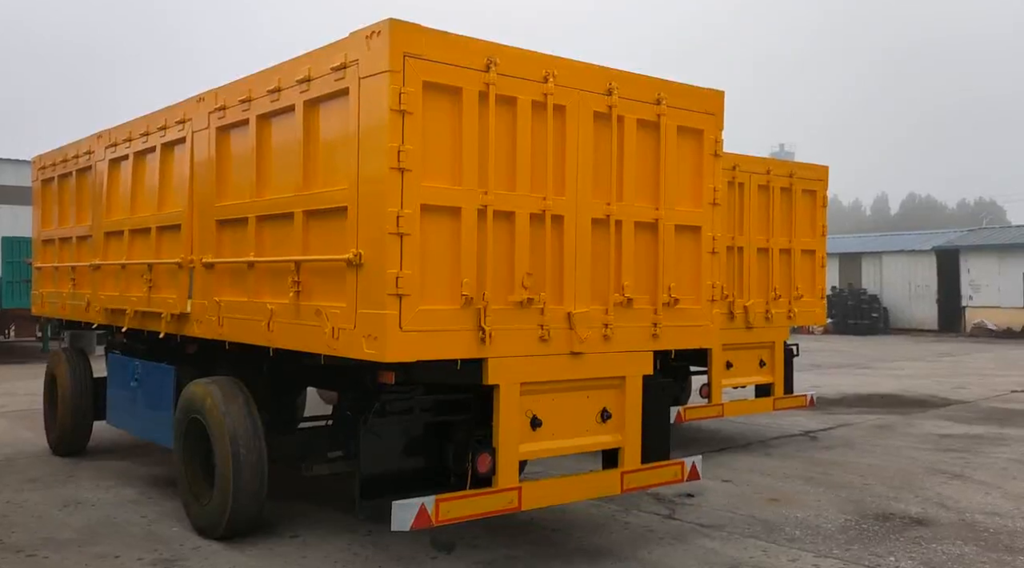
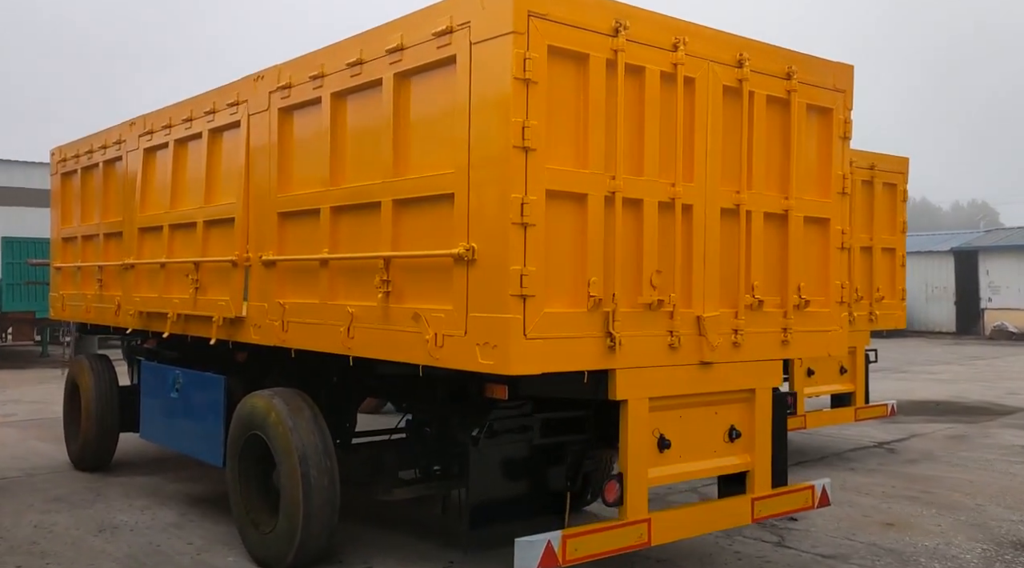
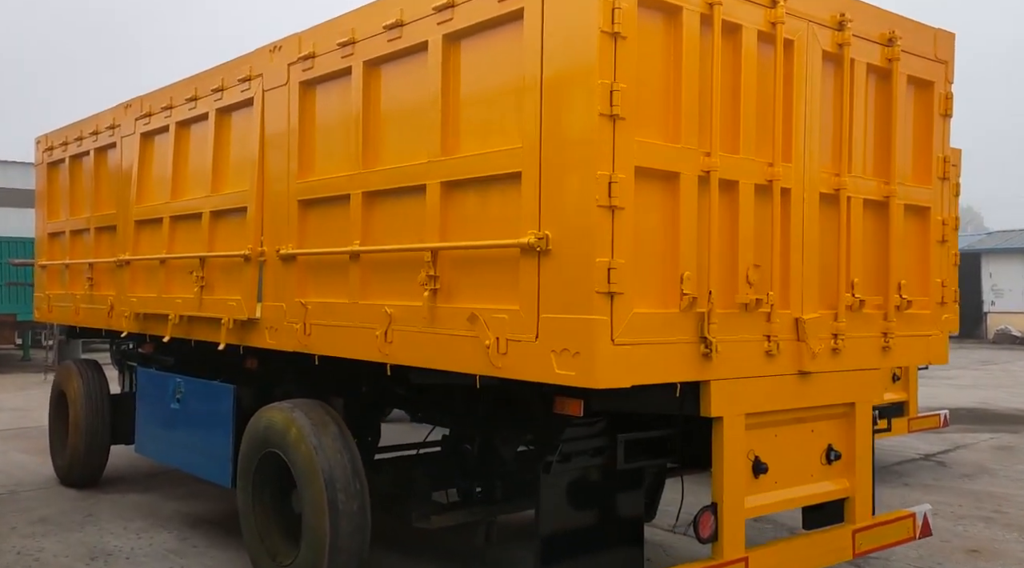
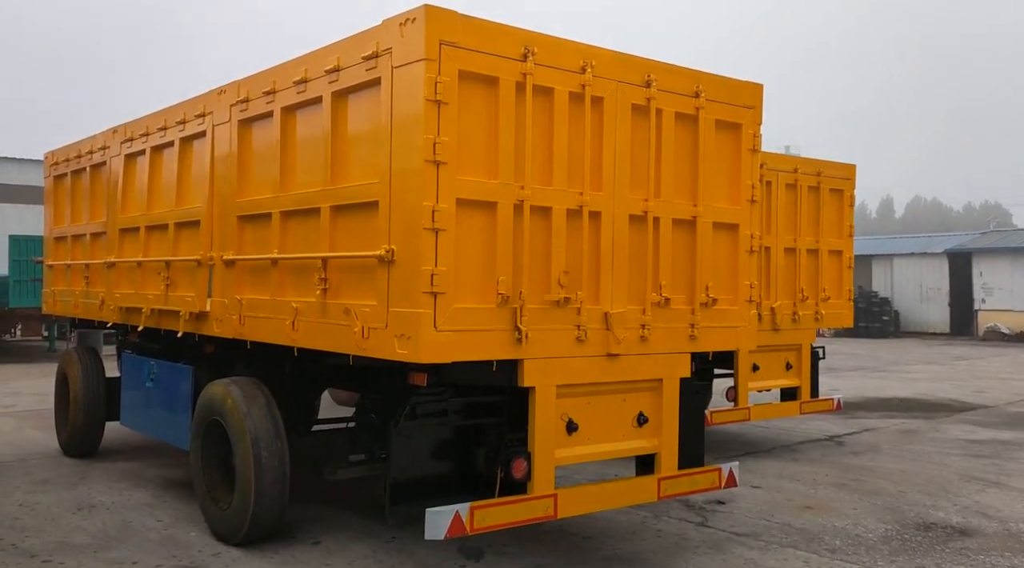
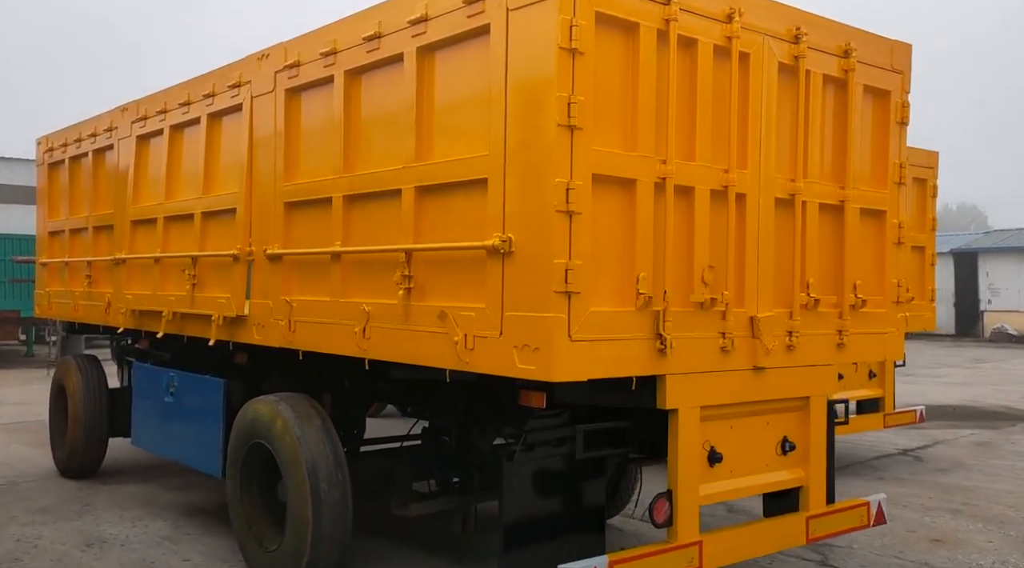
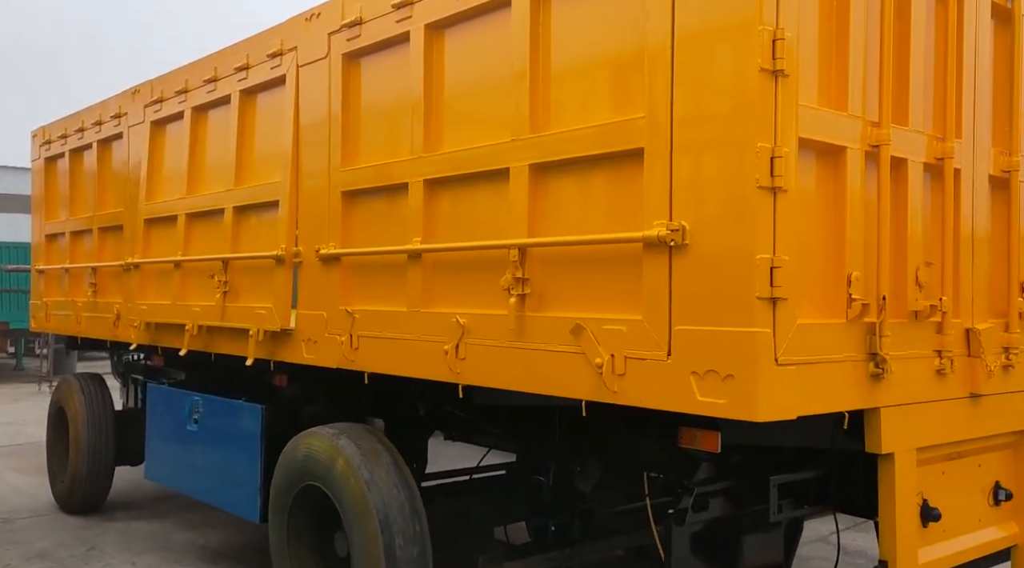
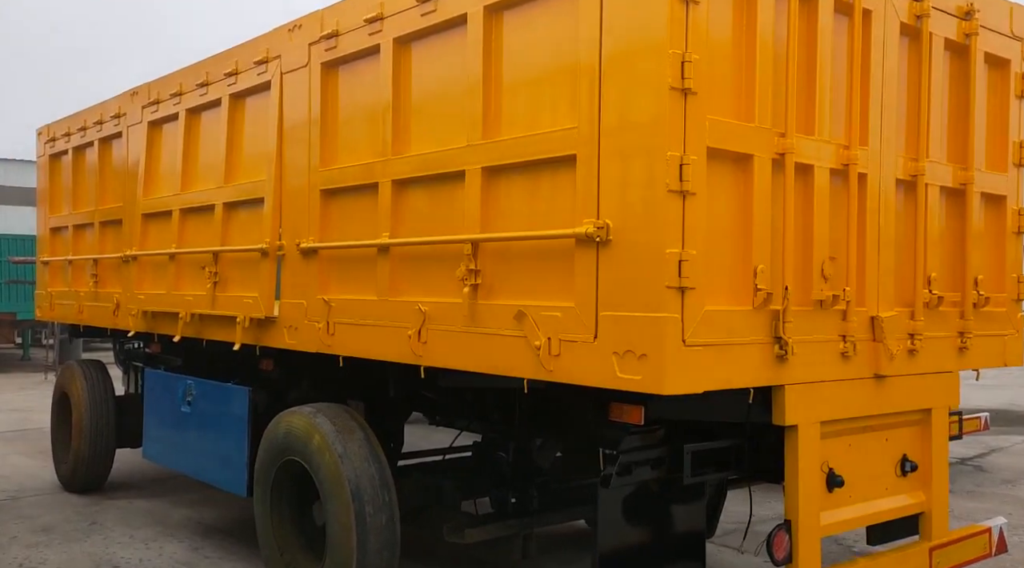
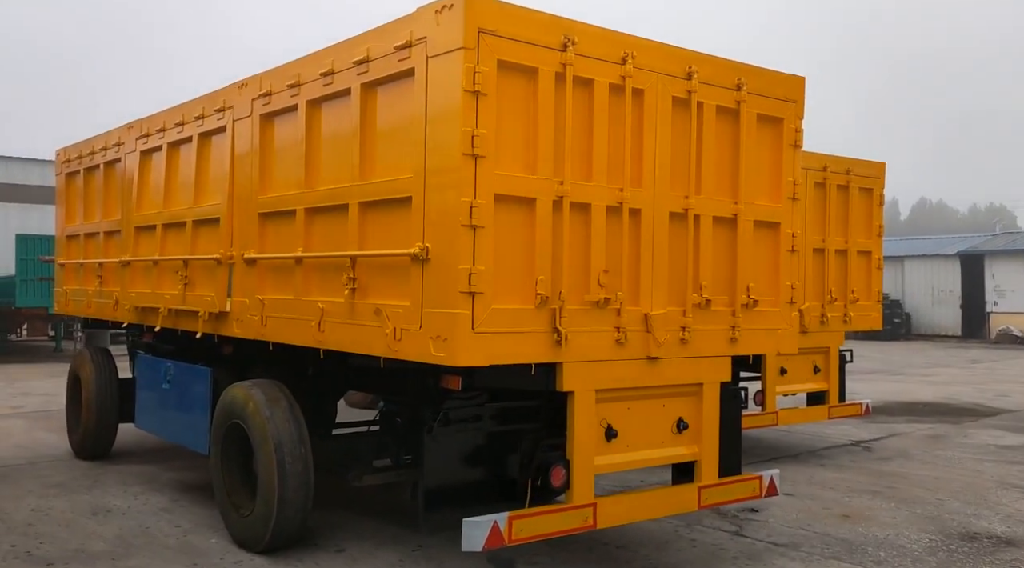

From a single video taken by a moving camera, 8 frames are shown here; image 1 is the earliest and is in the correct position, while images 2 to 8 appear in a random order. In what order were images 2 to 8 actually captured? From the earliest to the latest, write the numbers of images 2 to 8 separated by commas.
4, 8, 2, 5, 3, 7, 6
